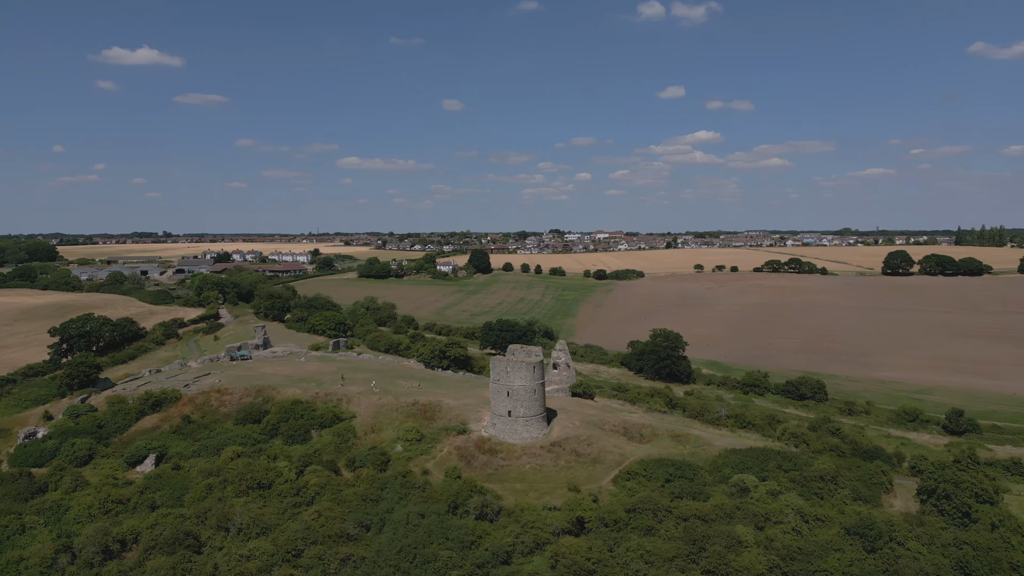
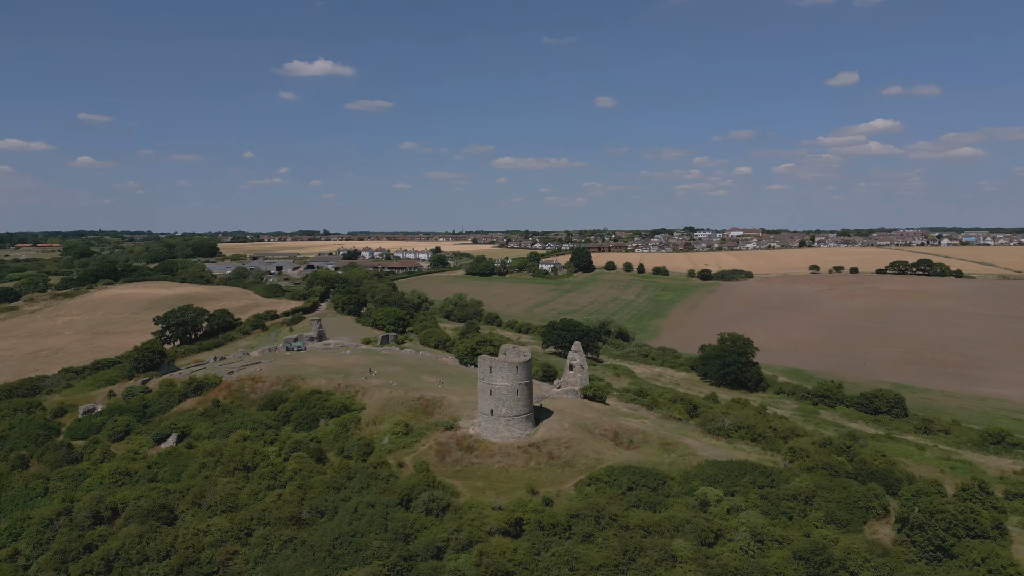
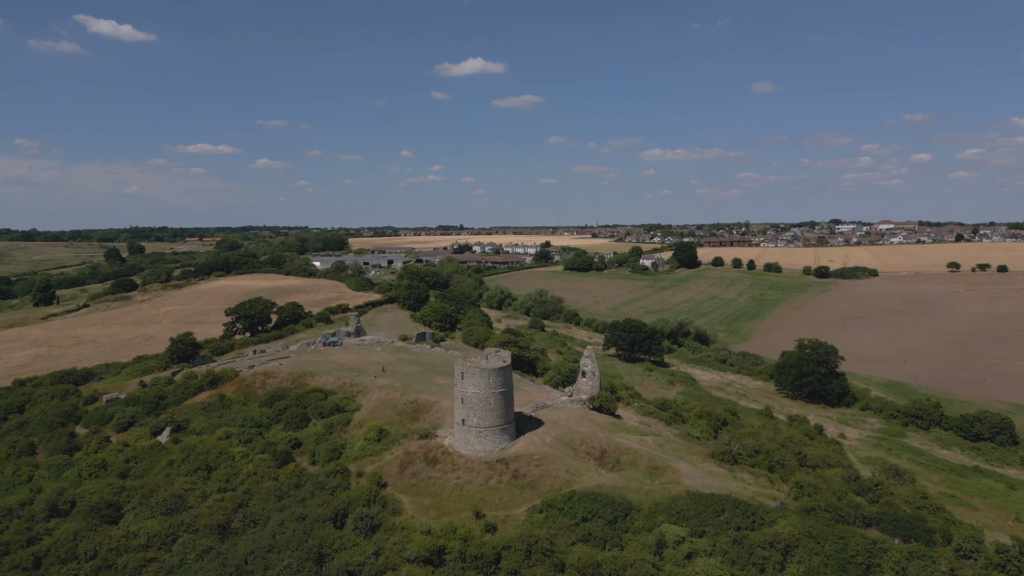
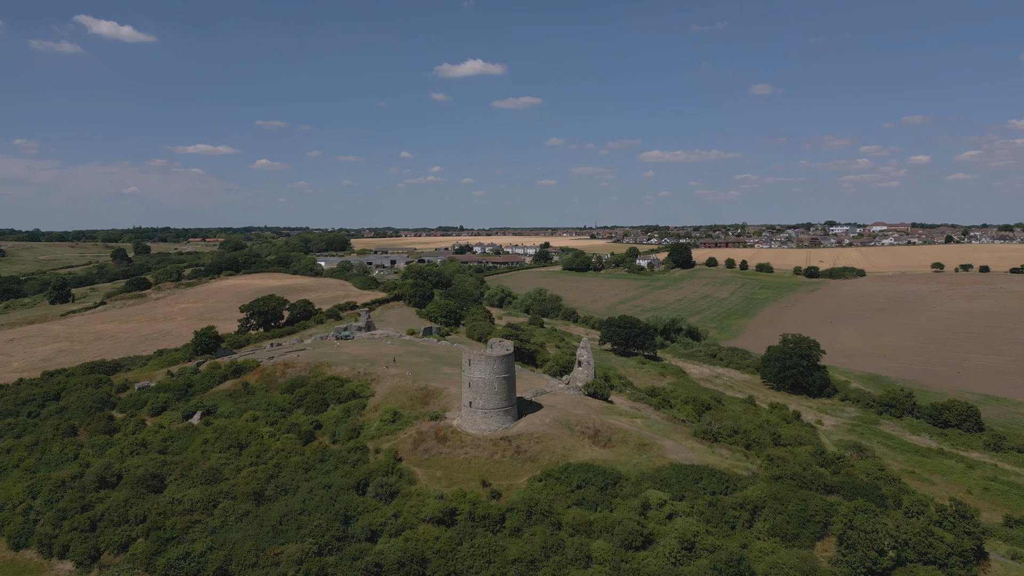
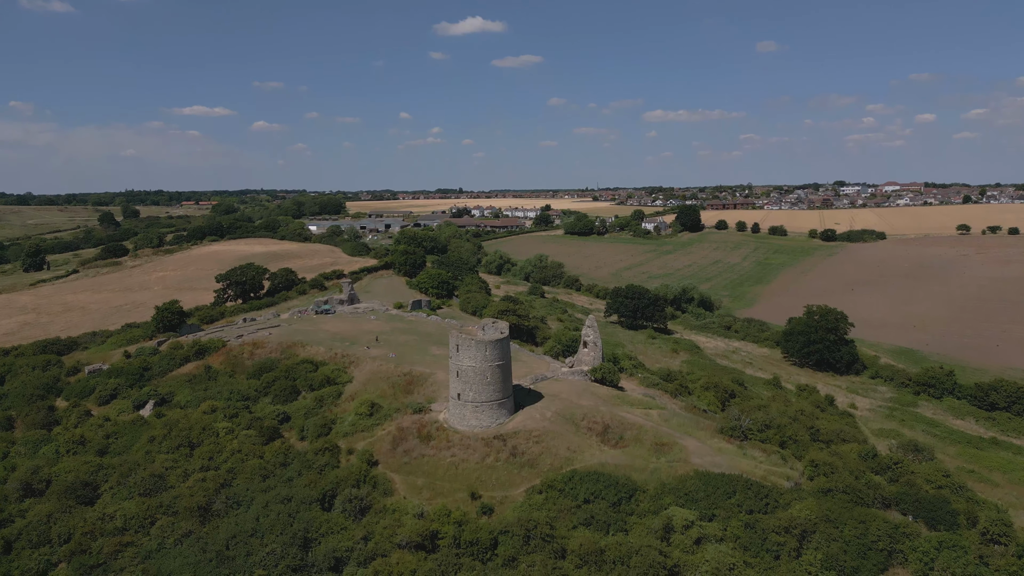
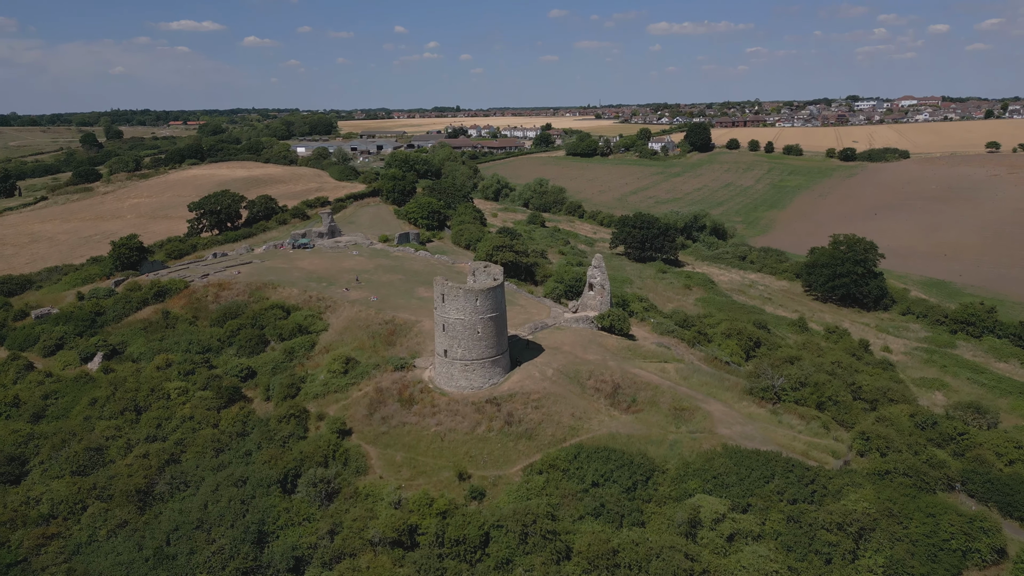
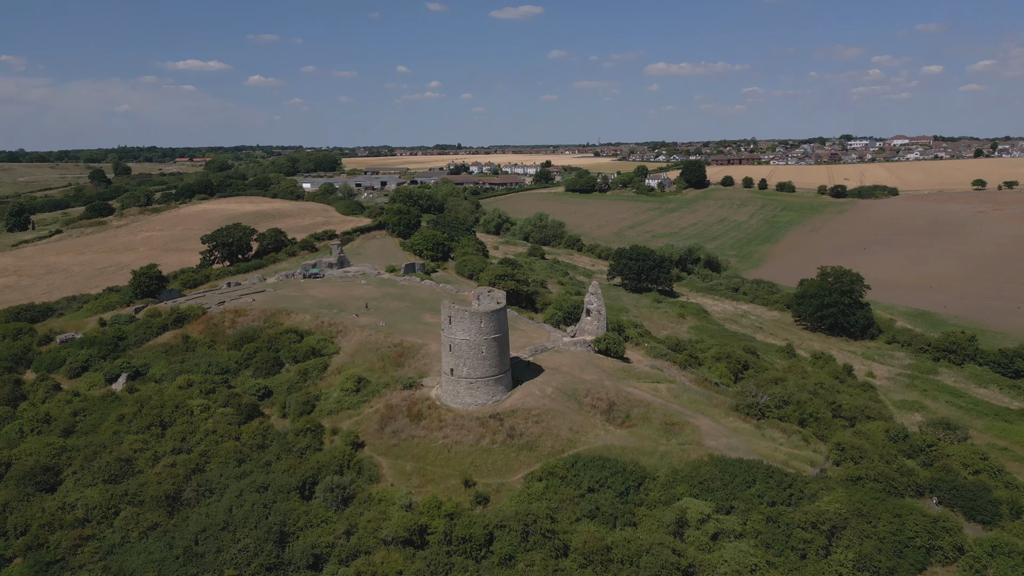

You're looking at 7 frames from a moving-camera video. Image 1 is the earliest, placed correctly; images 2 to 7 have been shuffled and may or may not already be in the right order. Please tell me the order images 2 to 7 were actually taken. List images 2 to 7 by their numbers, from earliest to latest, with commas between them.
2, 4, 3, 5, 7, 6
